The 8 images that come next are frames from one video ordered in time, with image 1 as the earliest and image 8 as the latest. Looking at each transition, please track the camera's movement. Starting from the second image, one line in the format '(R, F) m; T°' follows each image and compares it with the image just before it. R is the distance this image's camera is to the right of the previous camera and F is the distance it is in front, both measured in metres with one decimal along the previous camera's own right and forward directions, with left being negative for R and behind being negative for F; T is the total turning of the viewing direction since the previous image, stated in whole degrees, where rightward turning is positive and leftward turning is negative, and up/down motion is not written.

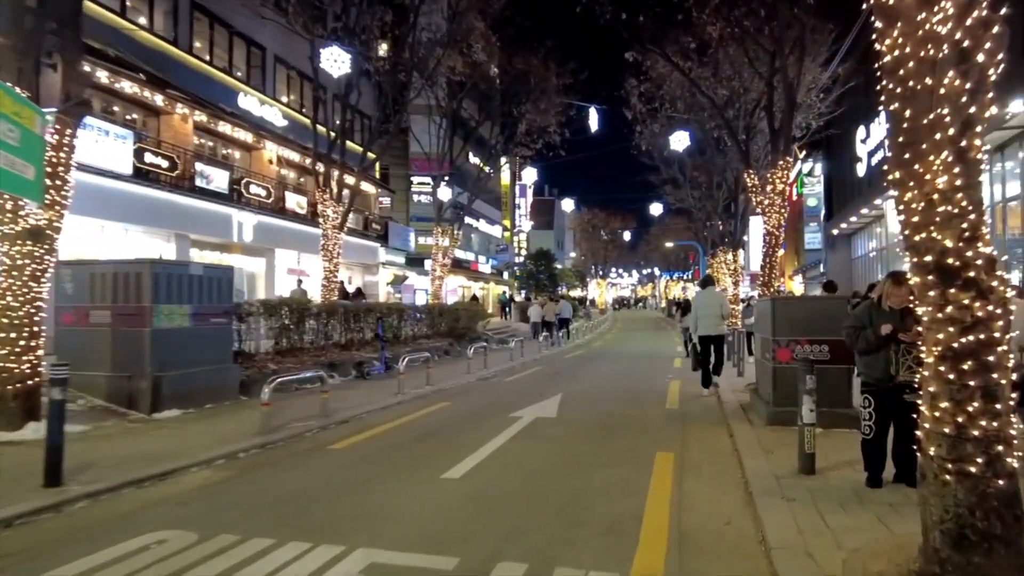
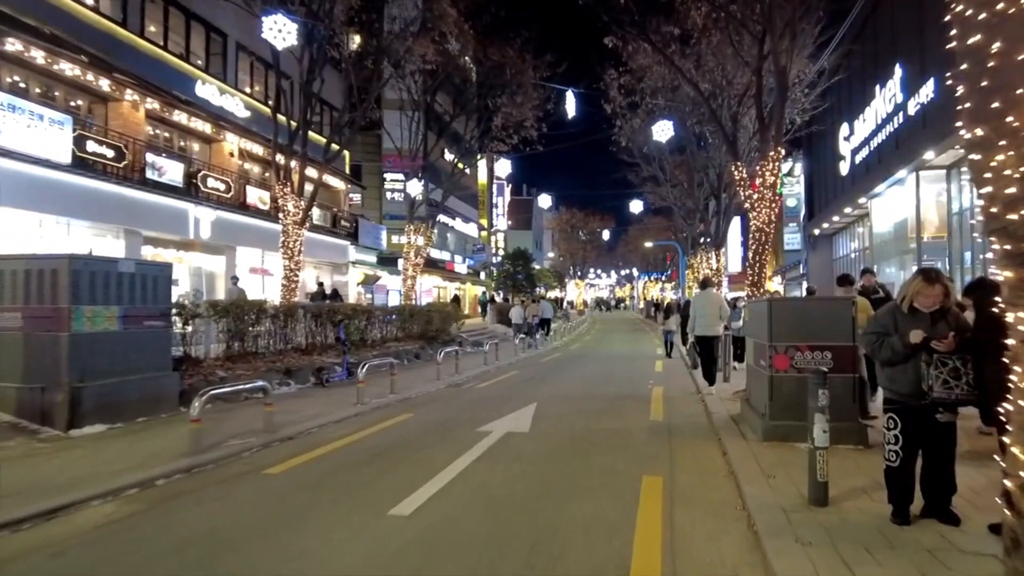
(+0.2, +1.1) m; +2°
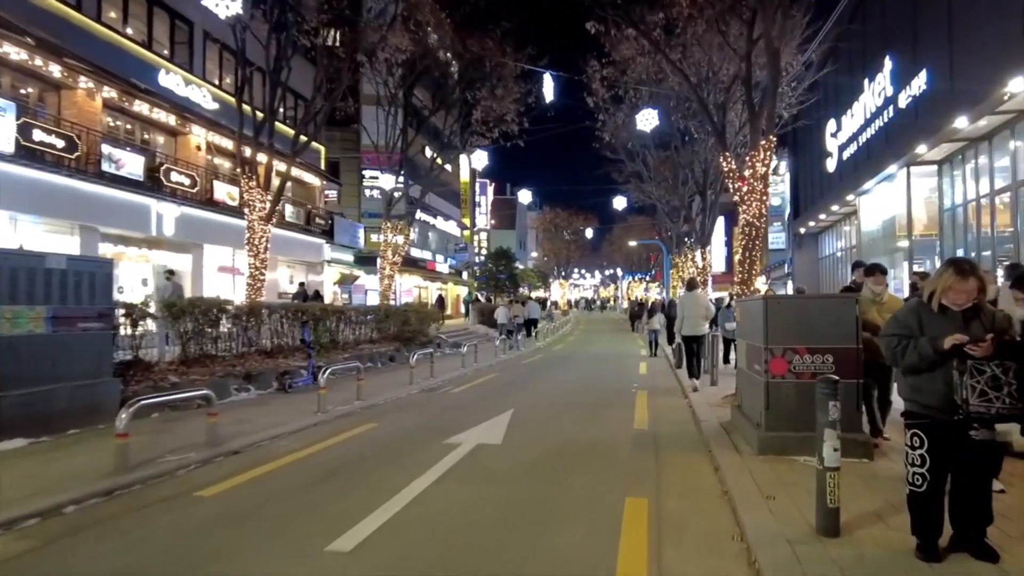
(+0.2, +0.9) m; +1°
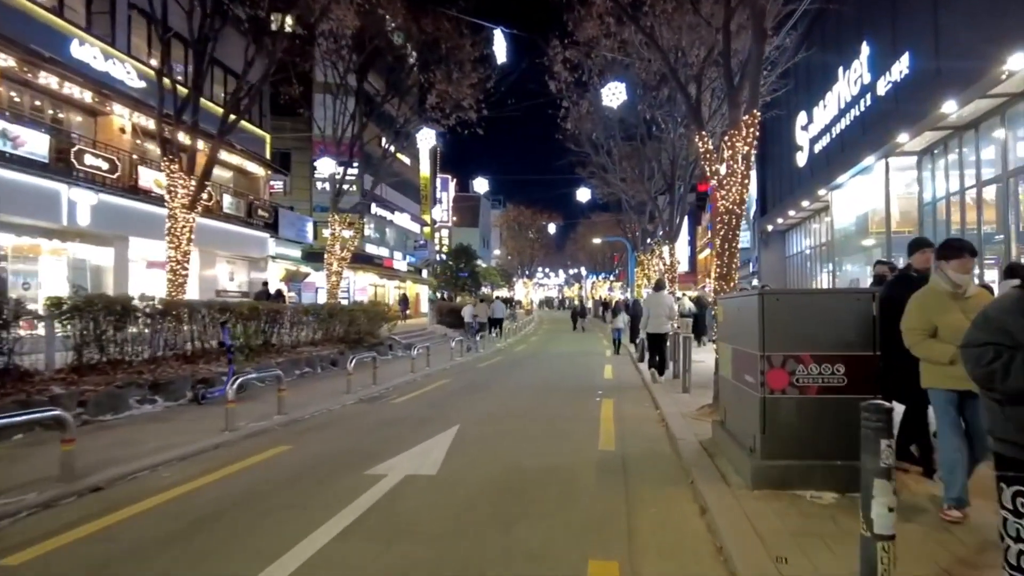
(+0.3, +1.7) m; +3°
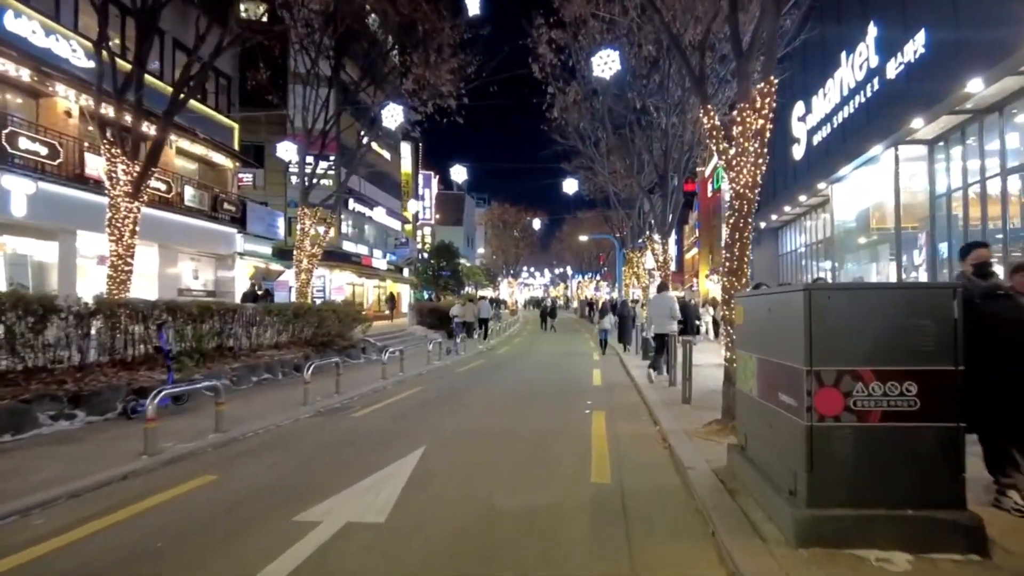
(+0.1, +1.6) m; +1°
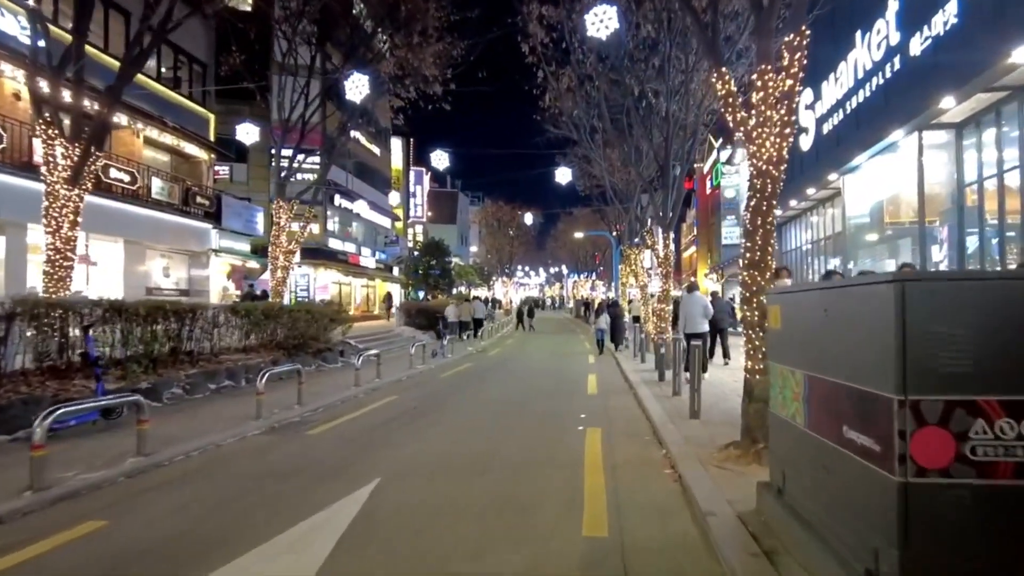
(+0.2, +1.6) m; 0°
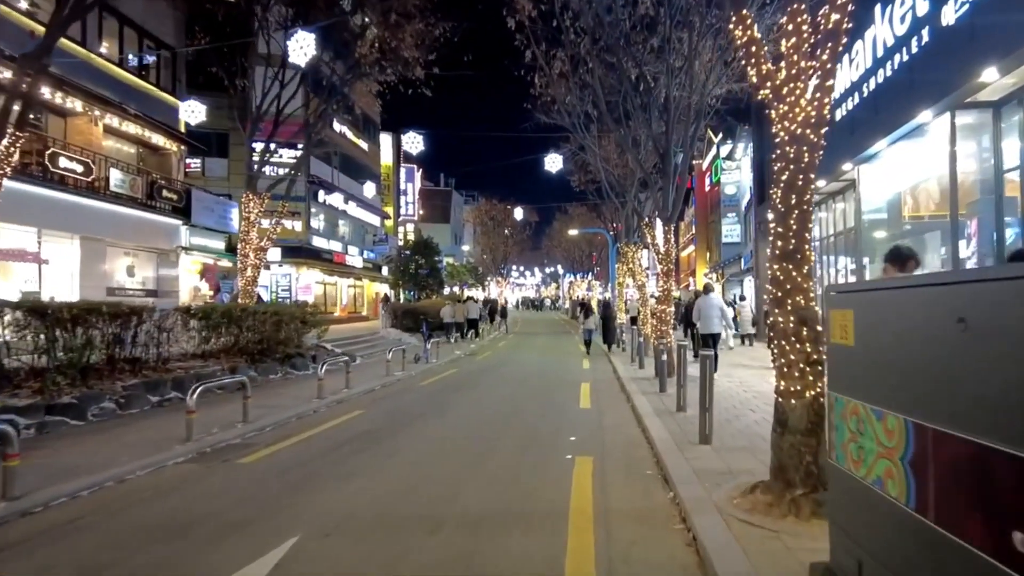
(+0.3, +1.7) m; 0°
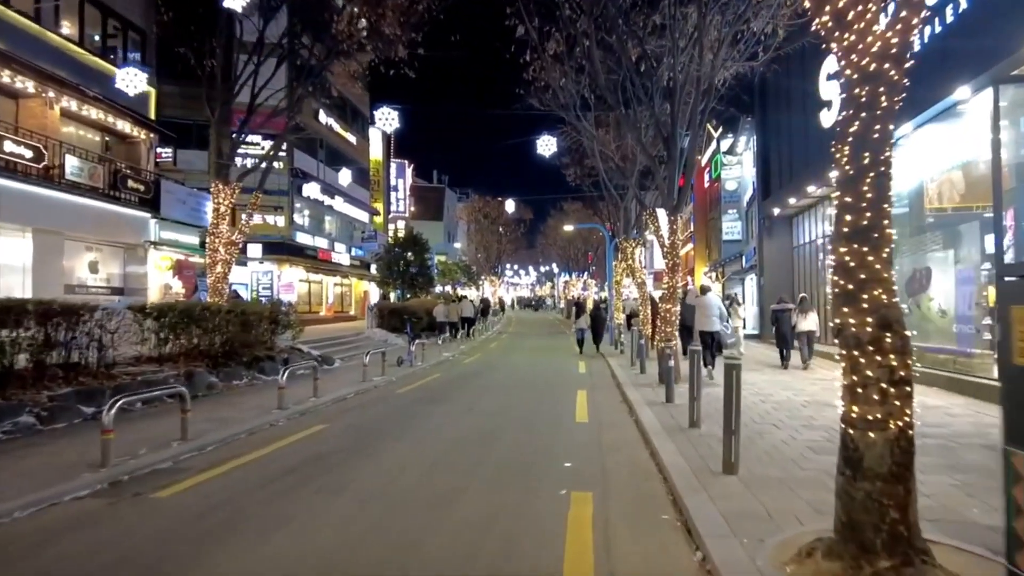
(+0.2, +1.6) m; 0°
